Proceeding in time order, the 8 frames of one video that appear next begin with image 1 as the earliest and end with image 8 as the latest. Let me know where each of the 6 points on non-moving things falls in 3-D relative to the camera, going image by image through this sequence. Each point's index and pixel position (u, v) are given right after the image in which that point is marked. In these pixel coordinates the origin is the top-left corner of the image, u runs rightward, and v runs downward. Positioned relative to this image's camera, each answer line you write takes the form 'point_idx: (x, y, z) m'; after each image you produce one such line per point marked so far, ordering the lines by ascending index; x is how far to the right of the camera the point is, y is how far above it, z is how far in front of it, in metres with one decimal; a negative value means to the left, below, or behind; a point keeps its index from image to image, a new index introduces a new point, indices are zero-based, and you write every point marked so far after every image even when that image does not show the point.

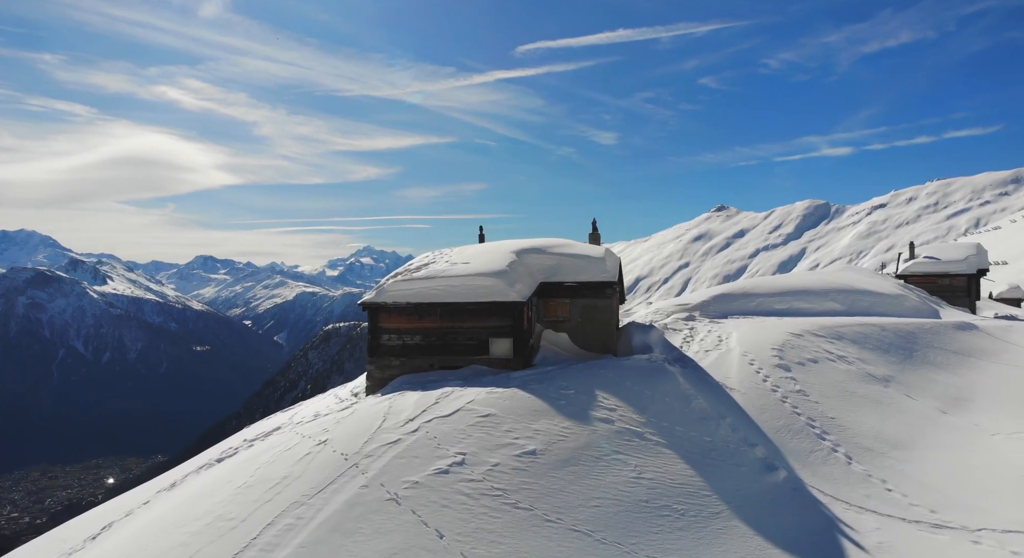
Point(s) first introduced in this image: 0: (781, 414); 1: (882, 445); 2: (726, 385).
0: (+7.5, -3.9, +18.1) m
1: (+9.9, -4.5, +17.4) m
2: (+6.6, -3.3, +19.6) m
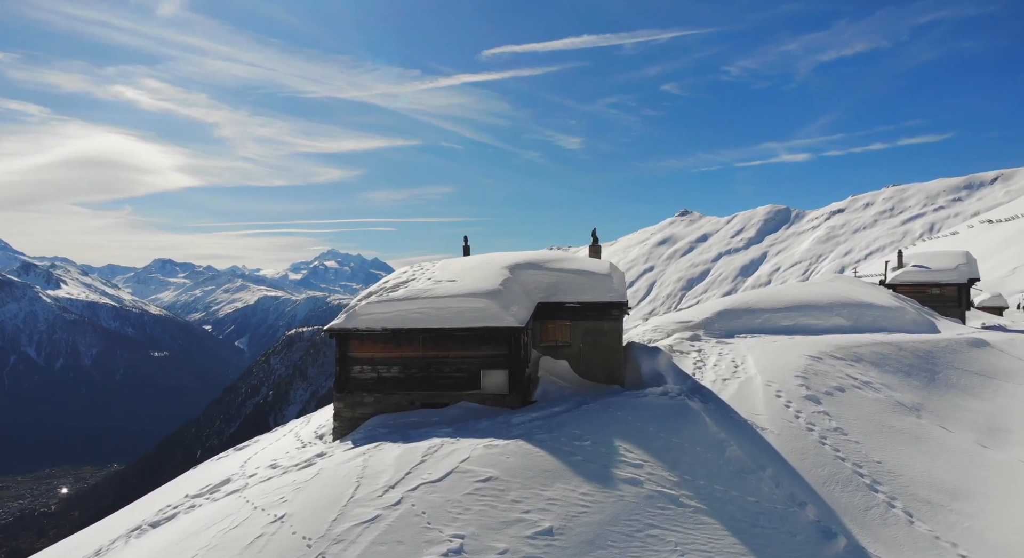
0: (+7.5, -4.5, +15.5) m
1: (+10.0, -5.1, +14.9) m
2: (+6.5, -3.9, +16.9) m
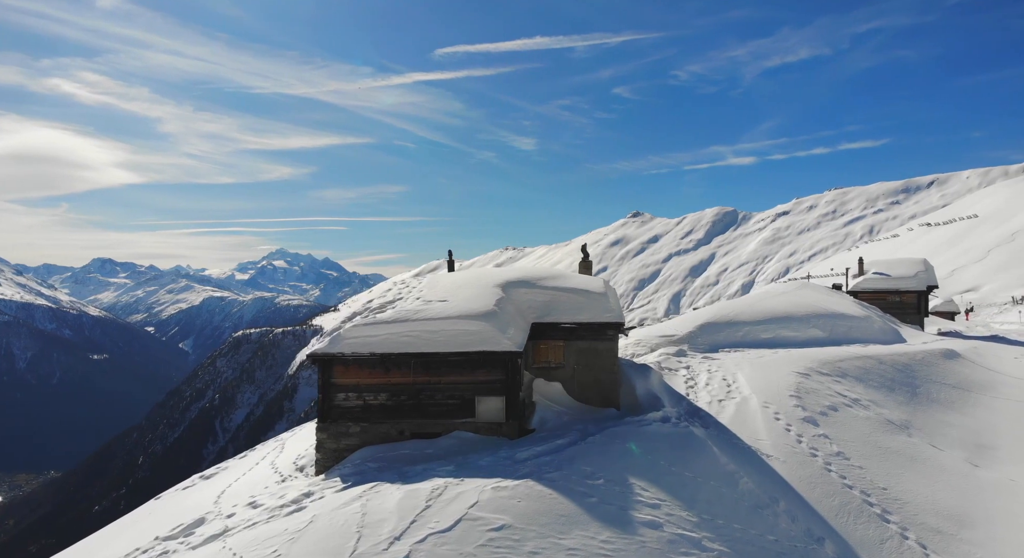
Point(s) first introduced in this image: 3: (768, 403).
0: (+7.6, -5.1, +15.1) m
1: (+10.1, -5.7, +14.7) m
2: (+6.4, -4.5, +16.4) m
3: (+8.0, -3.9, +19.9) m
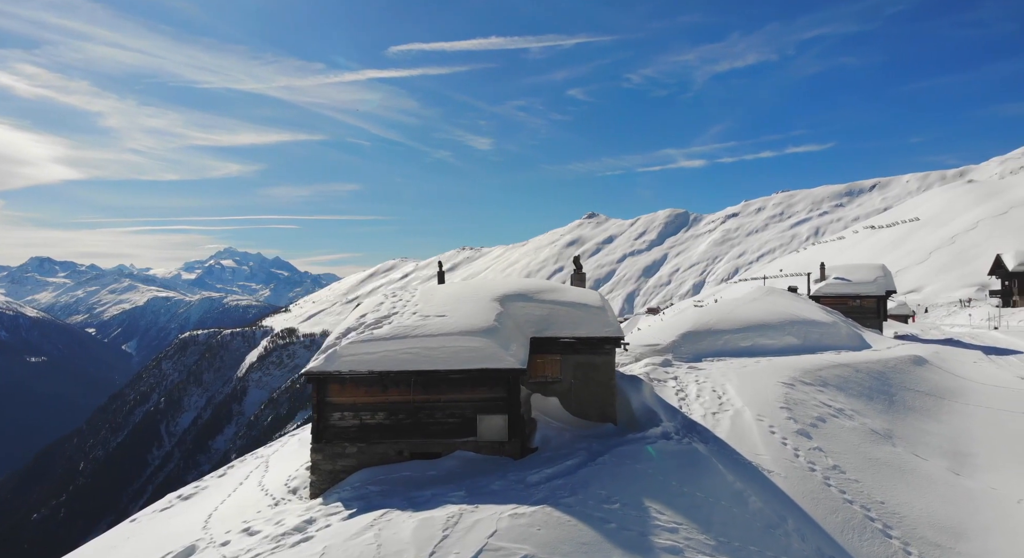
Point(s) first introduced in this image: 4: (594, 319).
0: (+7.7, -5.5, +15.2) m
1: (+10.2, -6.1, +15.0) m
2: (+6.5, -4.9, +16.5) m
3: (+7.9, -4.3, +20.1) m
4: (+2.4, -1.2, +19.0) m
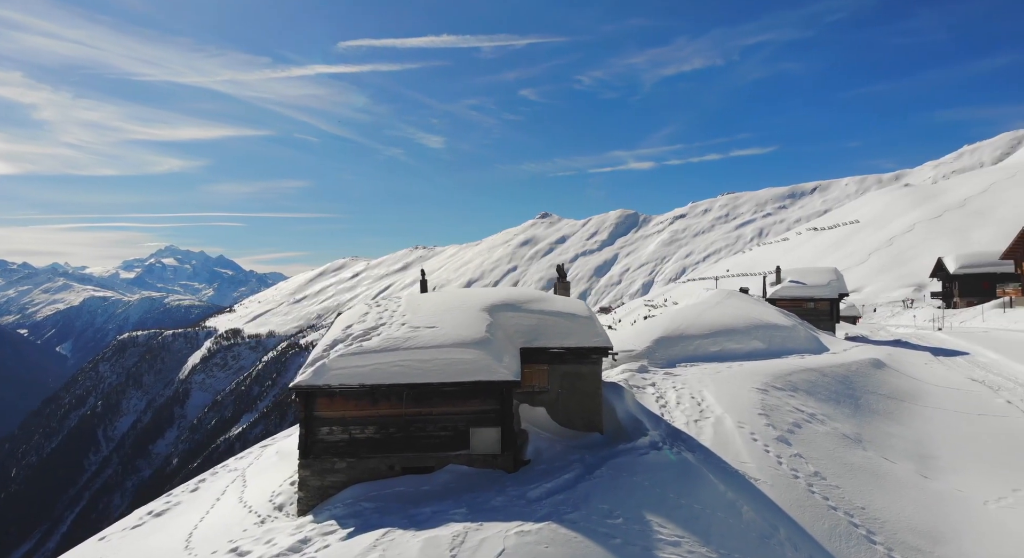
0: (+7.6, -5.8, +15.7) m
1: (+10.1, -6.4, +15.6) m
2: (+6.3, -5.2, +16.9) m
3: (+7.4, -4.6, +20.5) m
4: (+2.1, -1.5, +19.1) m
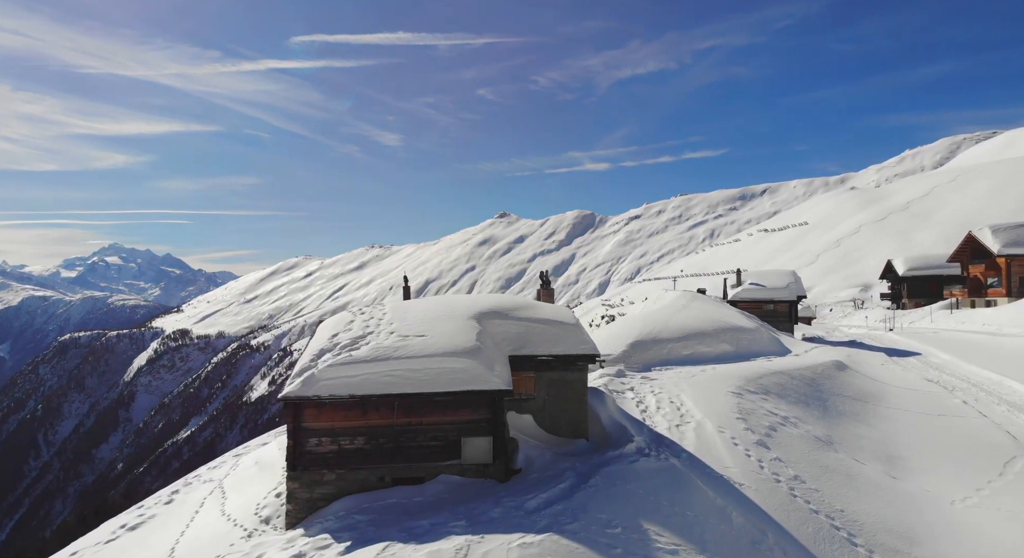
0: (+7.4, -6.1, +16.2) m
1: (+9.9, -6.7, +16.3) m
2: (+6.0, -5.5, +17.3) m
3: (+6.9, -4.9, +21.0) m
4: (+1.7, -1.7, +19.2) m
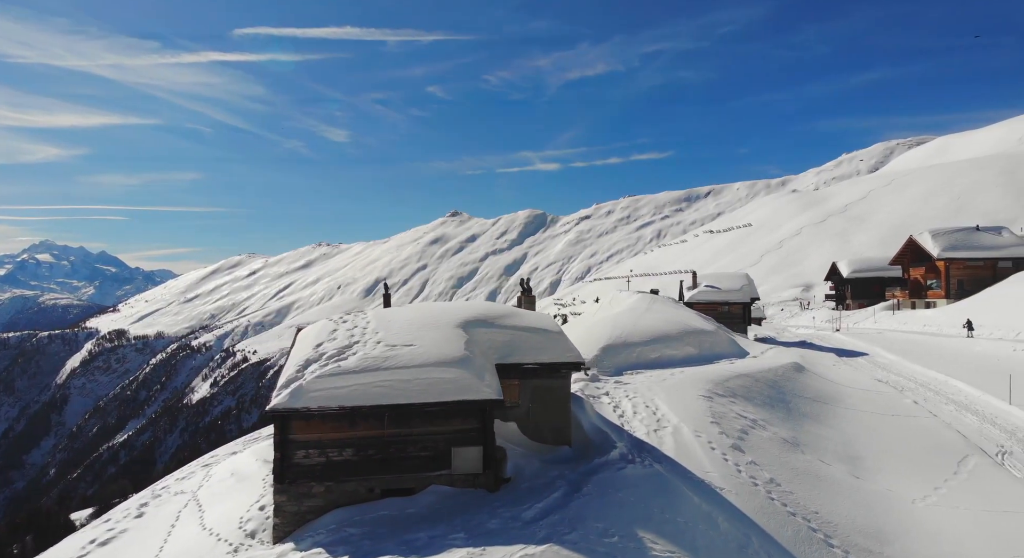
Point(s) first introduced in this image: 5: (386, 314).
0: (+7.1, -6.3, +16.8) m
1: (+9.6, -7.0, +17.1) m
2: (+5.7, -5.7, +17.8) m
3: (+6.3, -5.1, +21.6) m
4: (+1.2, -2.0, +19.4) m
5: (-4.0, -1.0, +19.6) m
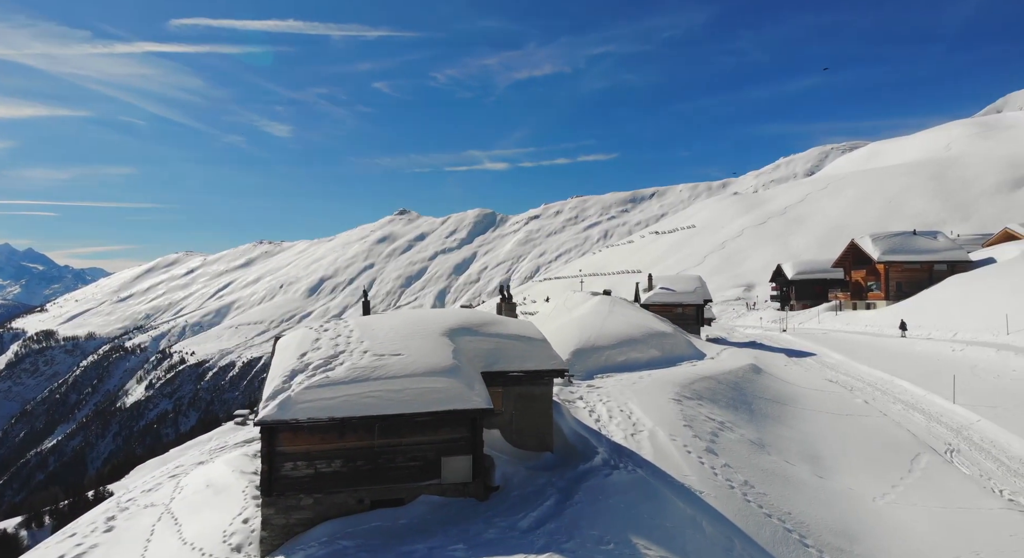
0: (+6.8, -6.6, +17.5) m
1: (+9.3, -7.2, +18.0) m
2: (+5.3, -6.0, +18.4) m
3: (+5.6, -5.4, +22.2) m
4: (+0.7, -2.2, +19.6) m
5: (-4.5, -1.3, +19.4) m
